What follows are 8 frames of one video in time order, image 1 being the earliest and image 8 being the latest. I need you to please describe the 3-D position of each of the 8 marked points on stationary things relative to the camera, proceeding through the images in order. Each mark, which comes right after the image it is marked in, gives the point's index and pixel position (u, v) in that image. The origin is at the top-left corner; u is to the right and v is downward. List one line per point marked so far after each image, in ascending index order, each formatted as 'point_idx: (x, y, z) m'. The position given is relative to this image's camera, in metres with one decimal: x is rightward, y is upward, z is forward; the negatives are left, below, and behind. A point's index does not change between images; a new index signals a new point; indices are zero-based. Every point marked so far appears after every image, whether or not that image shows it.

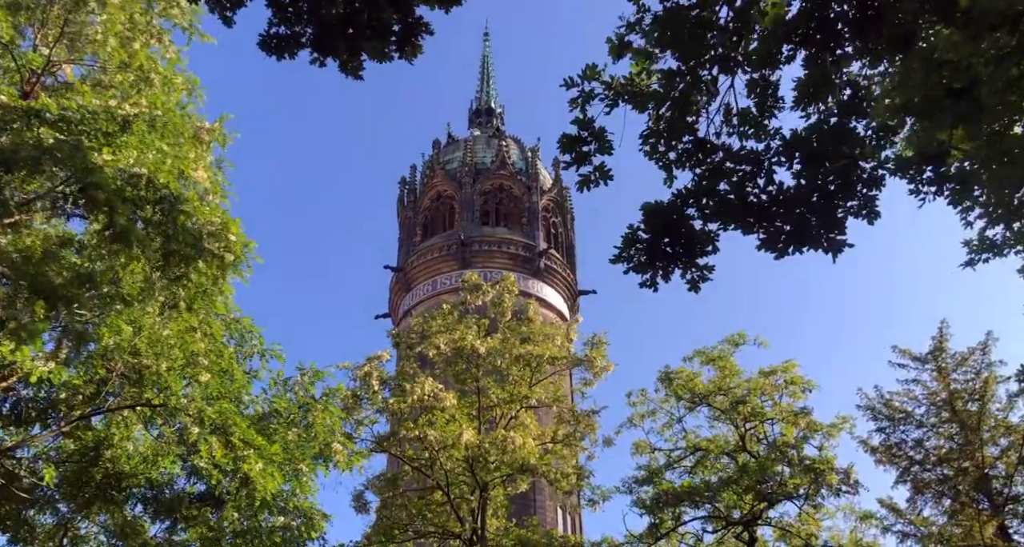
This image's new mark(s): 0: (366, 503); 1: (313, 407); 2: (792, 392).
0: (-2.7, -4.2, +14.8) m
1: (-2.6, -1.7, +10.6) m
2: (+4.8, -2.0, +14.1) m
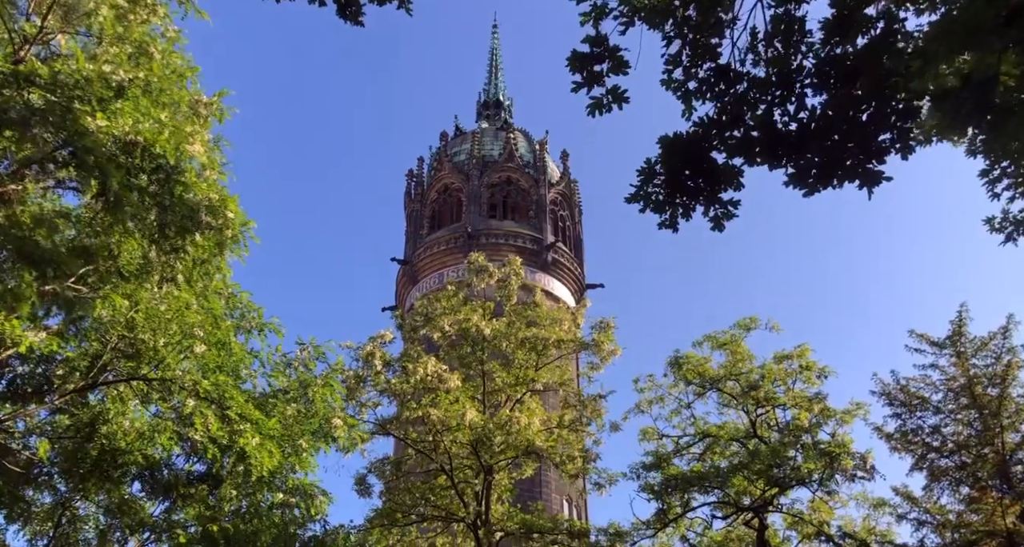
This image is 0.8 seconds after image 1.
0: (-2.6, -3.8, +14.5) m
1: (-2.5, -1.4, +10.3) m
2: (+4.9, -1.7, +13.7) m
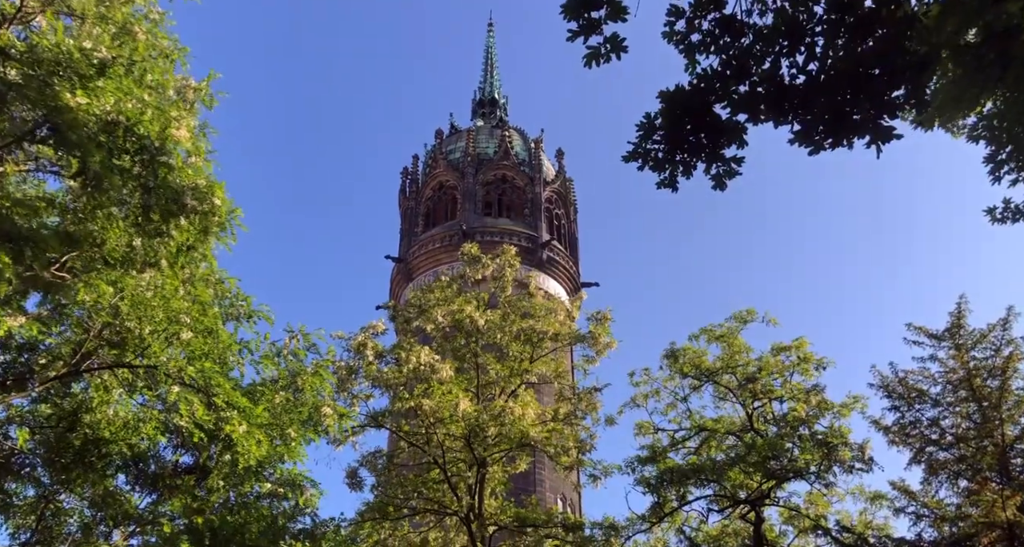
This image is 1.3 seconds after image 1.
0: (-2.7, -3.6, +14.3) m
1: (-2.6, -1.2, +10.1) m
2: (+4.8, -1.6, +13.6) m
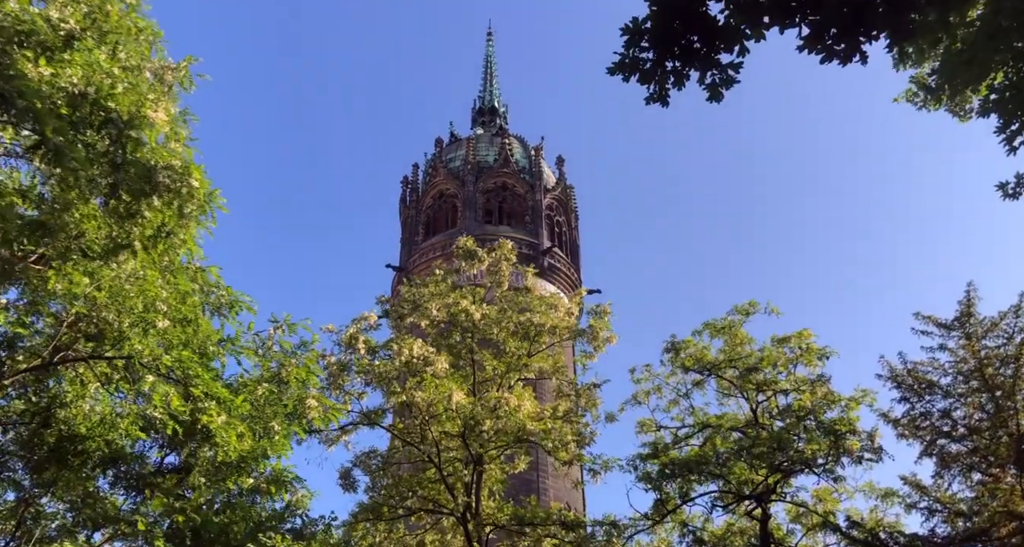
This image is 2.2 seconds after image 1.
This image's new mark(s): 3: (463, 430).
0: (-2.7, -3.5, +13.9) m
1: (-2.7, -1.0, +9.7) m
2: (+4.8, -1.4, +13.1) m
3: (-0.8, -2.4, +12.6) m
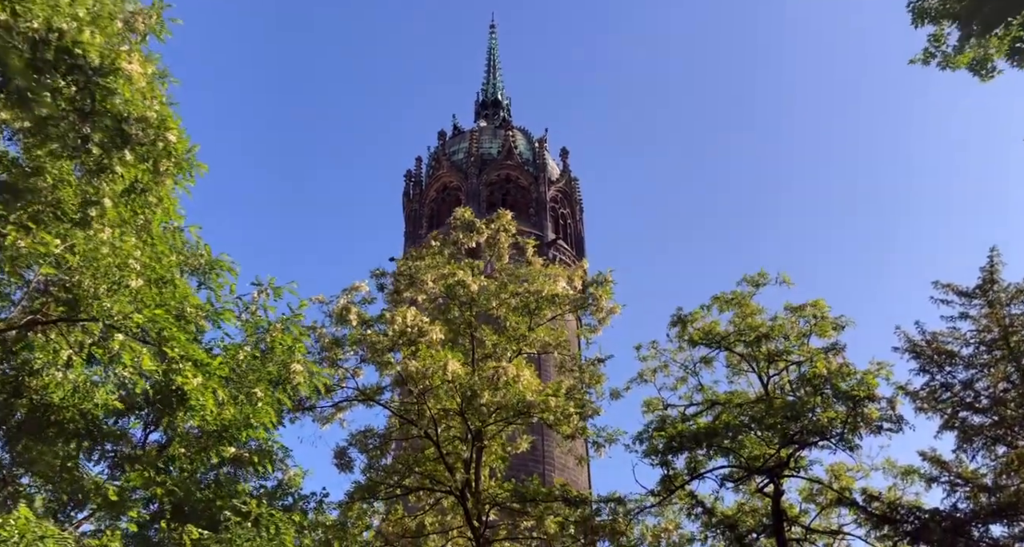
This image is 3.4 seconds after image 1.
0: (-2.7, -3.1, +13.4) m
1: (-2.7, -0.6, +9.2) m
2: (+4.8, -0.9, +12.6) m
3: (-0.7, -2.0, +12.0) m
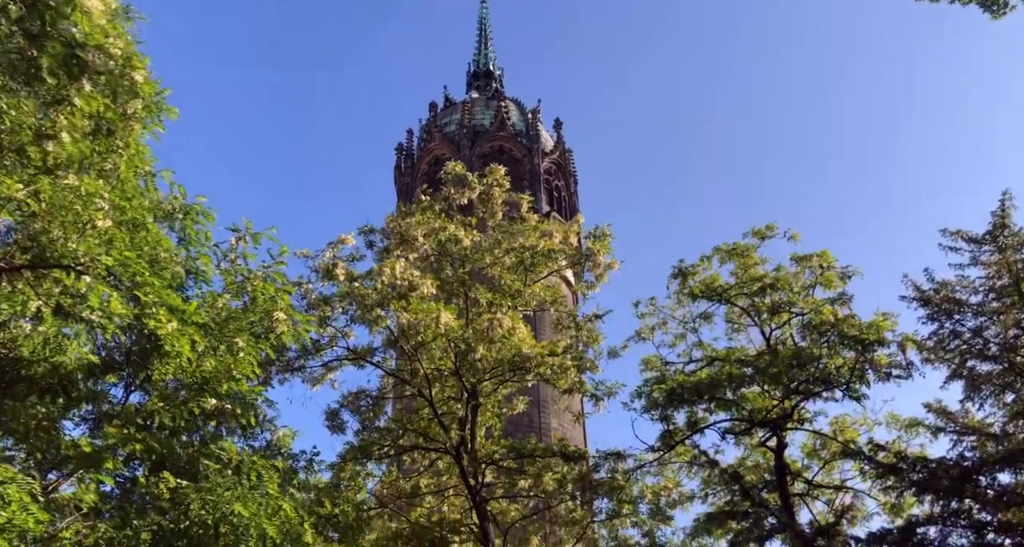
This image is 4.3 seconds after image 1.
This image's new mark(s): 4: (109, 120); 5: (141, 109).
0: (-2.7, -2.4, +13.0) m
1: (-2.8, 0.0, +8.8) m
2: (+4.7, -0.1, +12.2) m
3: (-0.8, -1.3, +11.7) m
4: (-3.9, +1.5, +7.9) m
5: (-3.6, +1.6, +7.9) m
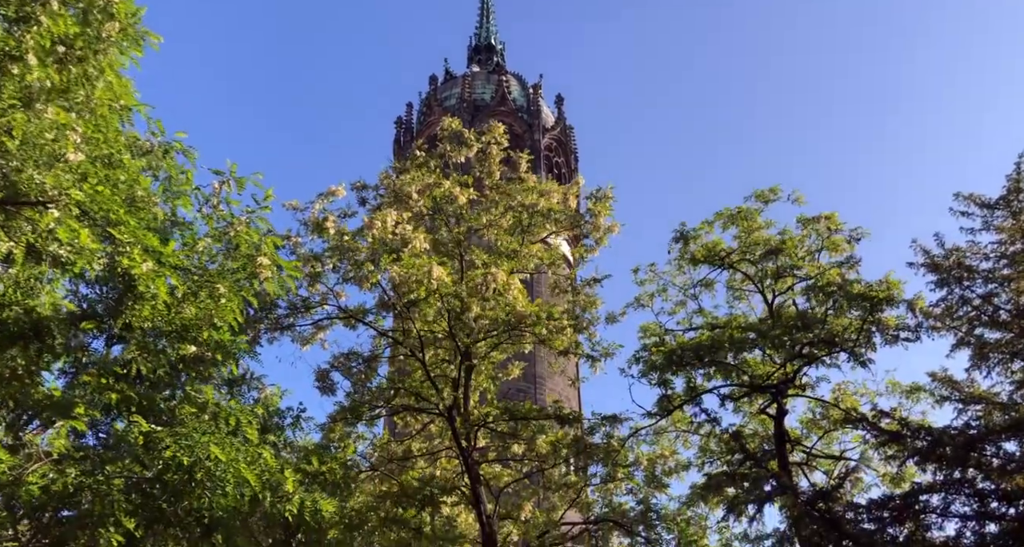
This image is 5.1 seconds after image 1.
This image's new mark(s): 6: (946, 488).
0: (-2.8, -1.7, +12.7) m
1: (-2.8, +0.5, +8.4) m
2: (+4.6, +0.4, +11.8) m
3: (-0.9, -0.7, +11.3) m
4: (-3.9, +2.0, +7.5) m
5: (-3.6, +2.2, +7.5) m
6: (+5.6, -2.8, +10.5) m
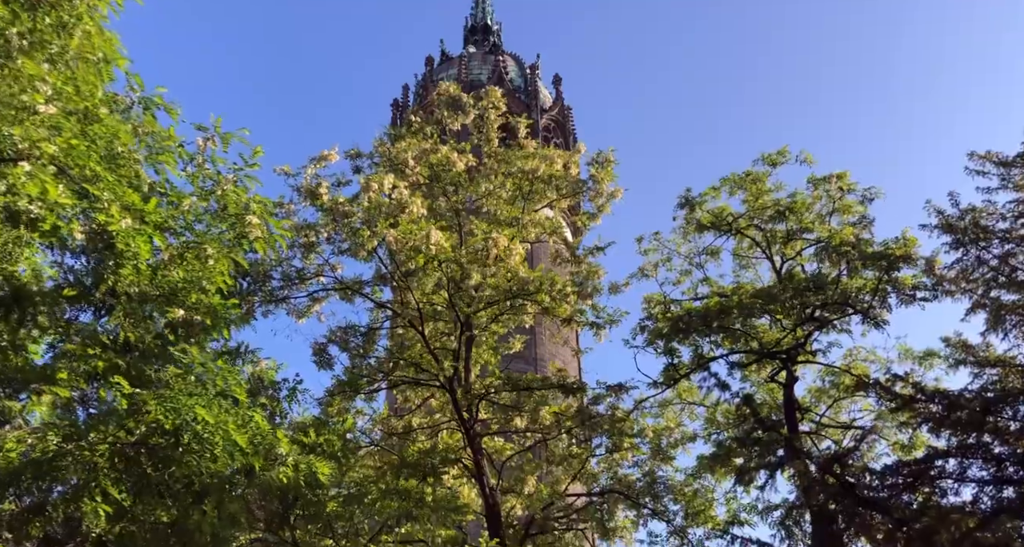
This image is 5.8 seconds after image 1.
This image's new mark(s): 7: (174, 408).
0: (-2.8, -1.3, +12.4) m
1: (-2.8, +0.9, +8.1) m
2: (+4.6, +1.0, +11.5) m
3: (-0.9, -0.2, +11.0) m
4: (-3.9, +2.3, +7.1) m
5: (-3.6, +2.5, +7.1) m
6: (+5.6, -2.3, +10.2) m
7: (-2.5, -1.0, +6.1) m
